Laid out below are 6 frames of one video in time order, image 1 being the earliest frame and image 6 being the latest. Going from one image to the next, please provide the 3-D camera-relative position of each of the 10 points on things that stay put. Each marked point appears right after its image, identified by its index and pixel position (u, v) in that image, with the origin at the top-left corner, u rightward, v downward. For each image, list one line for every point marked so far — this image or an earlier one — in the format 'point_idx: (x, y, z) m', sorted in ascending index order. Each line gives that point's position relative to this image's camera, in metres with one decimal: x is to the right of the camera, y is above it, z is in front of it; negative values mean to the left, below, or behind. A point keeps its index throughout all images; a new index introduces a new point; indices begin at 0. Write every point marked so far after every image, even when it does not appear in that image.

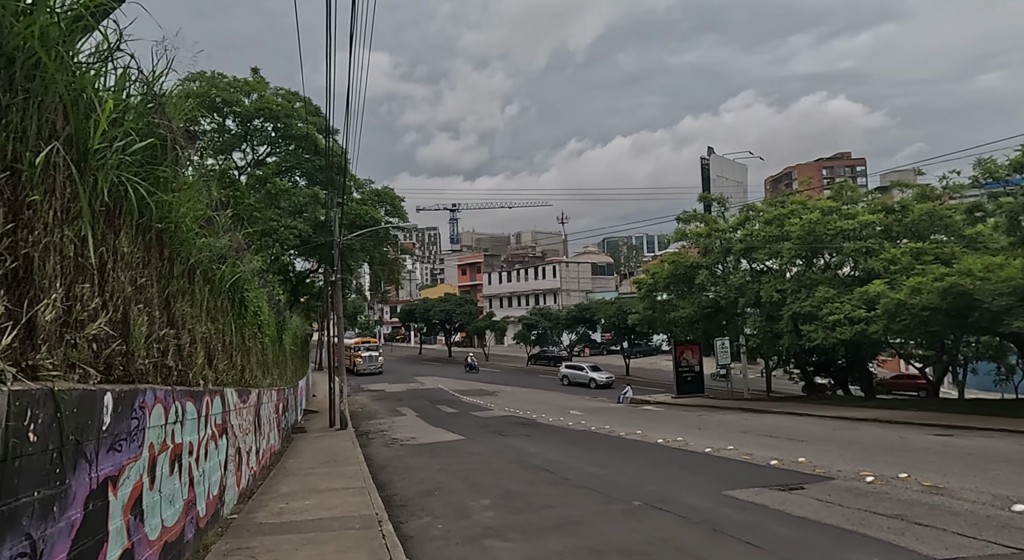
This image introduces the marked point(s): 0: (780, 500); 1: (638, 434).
0: (+3.1, -2.6, +9.2) m
1: (+3.0, -3.7, +18.9) m
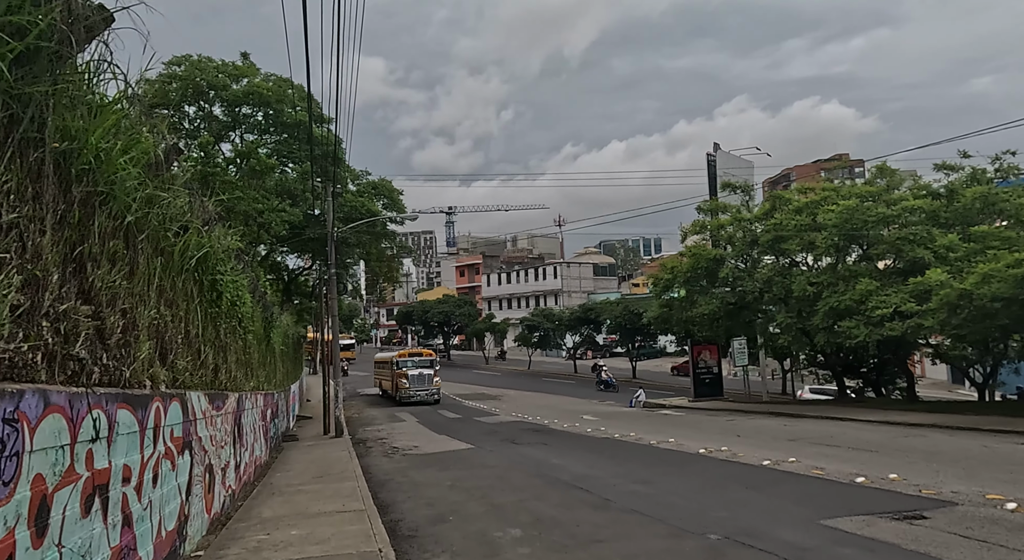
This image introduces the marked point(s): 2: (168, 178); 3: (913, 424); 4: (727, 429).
0: (+3.6, -2.3, +7.1) m
1: (+3.4, -3.5, +16.8) m
2: (-3.1, +0.9, +7.0) m
3: (+9.2, -3.3, +18.1) m
4: (+5.3, -3.6, +19.3) m
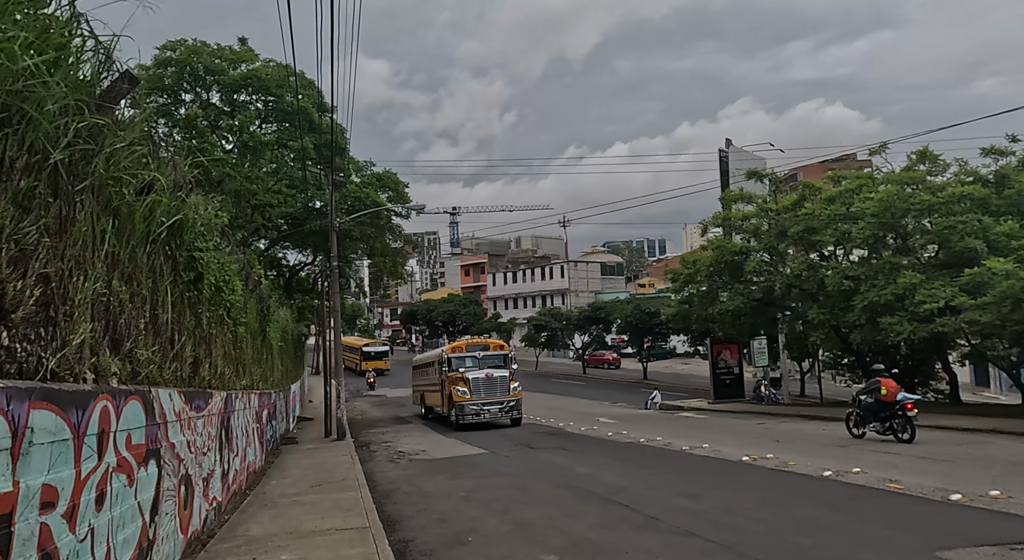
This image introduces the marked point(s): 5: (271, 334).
0: (+3.9, -2.1, +5.6) m
1: (+3.7, -3.3, +15.3) m
2: (-2.8, +1.1, +5.5) m
3: (+9.6, -3.1, +16.5) m
4: (+5.6, -3.4, +17.7) m
5: (-5.8, -1.3, +19.1) m
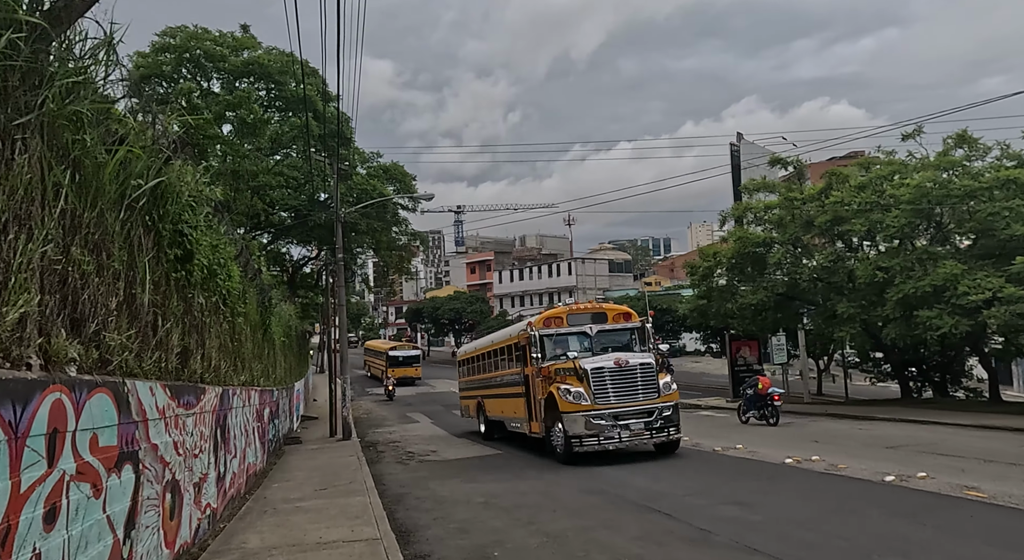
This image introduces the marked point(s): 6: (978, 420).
0: (+4.2, -1.9, +4.5) m
1: (+4.1, -3.0, +14.2) m
2: (-2.5, +1.3, +4.5) m
3: (+9.9, -2.9, +15.4) m
4: (+6.0, -3.2, +16.6) m
5: (-5.5, -1.1, +18.0) m
6: (+10.5, -3.1, +17.7) m
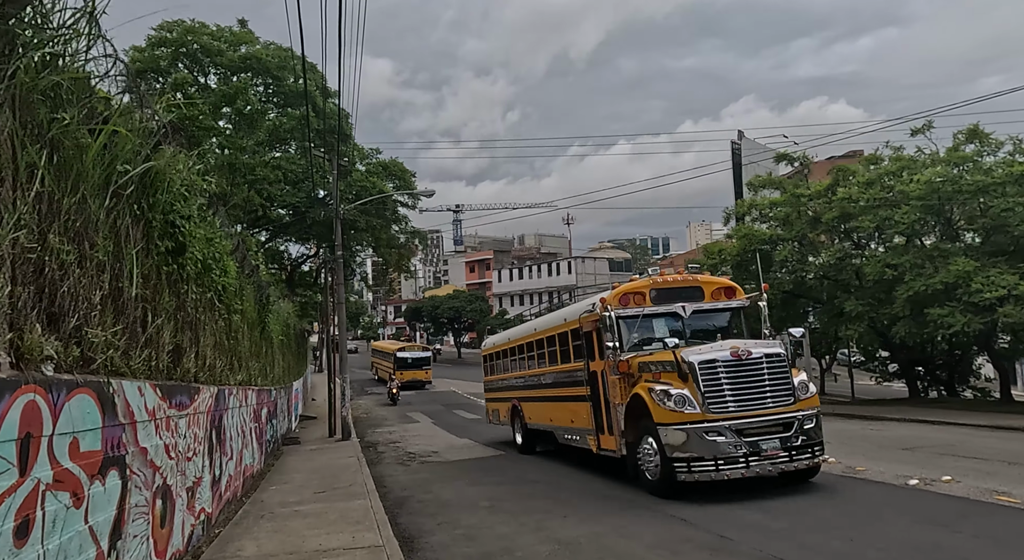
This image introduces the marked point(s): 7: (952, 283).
0: (+4.3, -1.8, +4.1) m
1: (+4.2, -3.0, +13.8) m
2: (-2.4, +1.4, +4.1) m
3: (+10.0, -2.8, +15.0) m
4: (+6.1, -3.2, +16.2) m
5: (-5.4, -1.0, +17.6) m
6: (+10.5, -3.1, +17.4) m
7: (+10.2, -0.1, +18.2) m
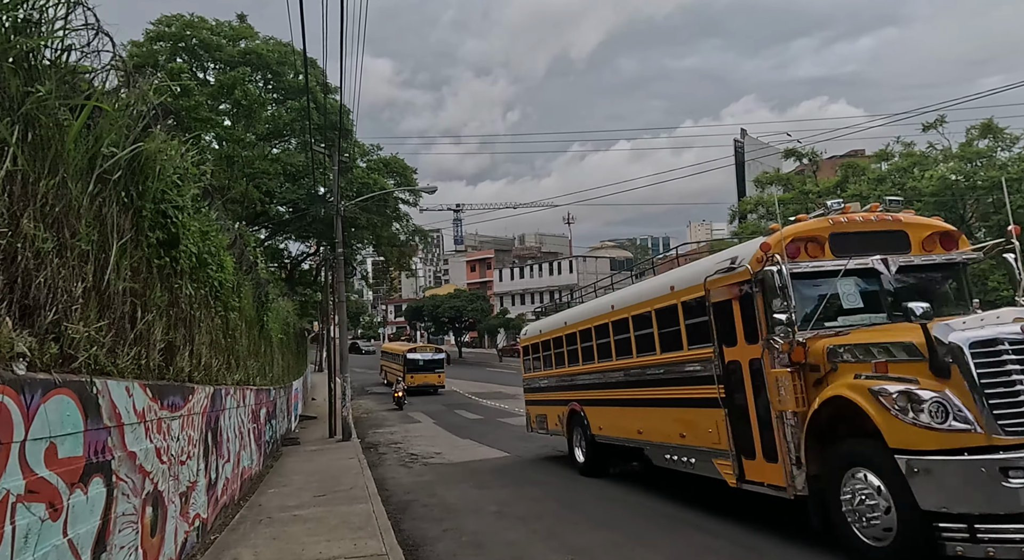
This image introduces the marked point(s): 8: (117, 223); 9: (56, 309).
0: (+4.4, -1.8, +3.7) m
1: (+4.3, -2.9, +13.4) m
2: (-2.3, +1.5, +3.7) m
3: (+10.1, -2.8, +14.6) m
4: (+6.2, -3.1, +15.8) m
5: (-5.3, -1.0, +17.2) m
6: (+10.6, -3.0, +17.0) m
7: (+10.3, 0.0, +17.8) m
8: (-2.7, +0.4, +5.4) m
9: (-2.5, -0.1, +4.3) m
